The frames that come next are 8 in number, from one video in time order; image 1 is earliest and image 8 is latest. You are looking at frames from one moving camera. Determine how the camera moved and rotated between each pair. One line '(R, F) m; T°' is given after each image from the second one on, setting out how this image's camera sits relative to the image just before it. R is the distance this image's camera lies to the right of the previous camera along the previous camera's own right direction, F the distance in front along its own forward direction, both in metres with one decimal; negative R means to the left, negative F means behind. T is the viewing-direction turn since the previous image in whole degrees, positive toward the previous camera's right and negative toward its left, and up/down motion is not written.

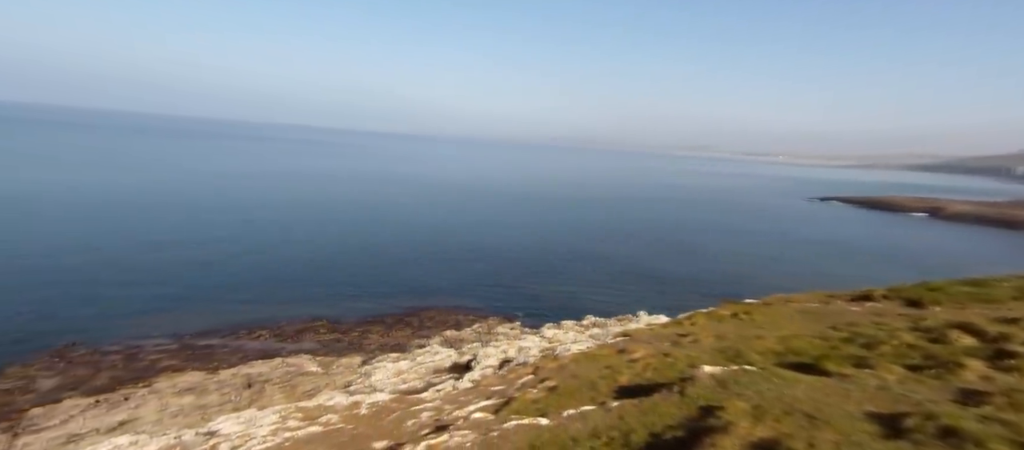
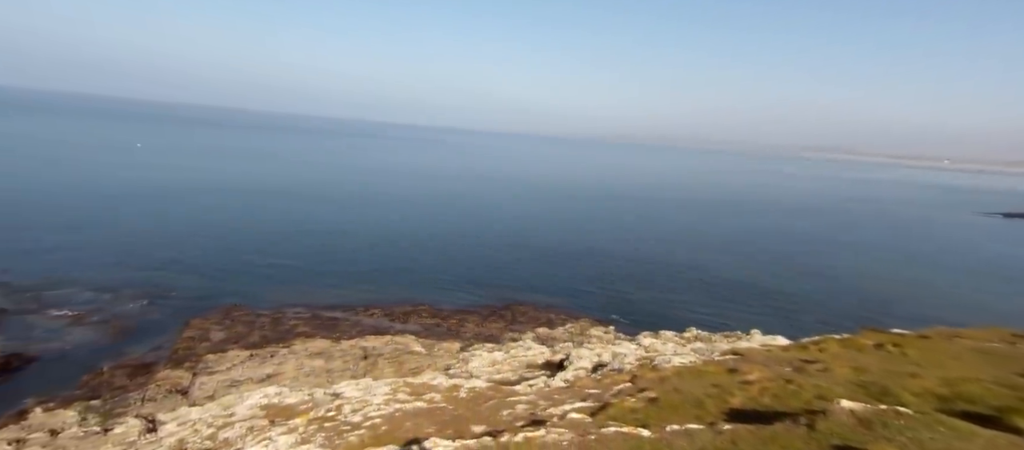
(+0.1, +0.4) m; -13°
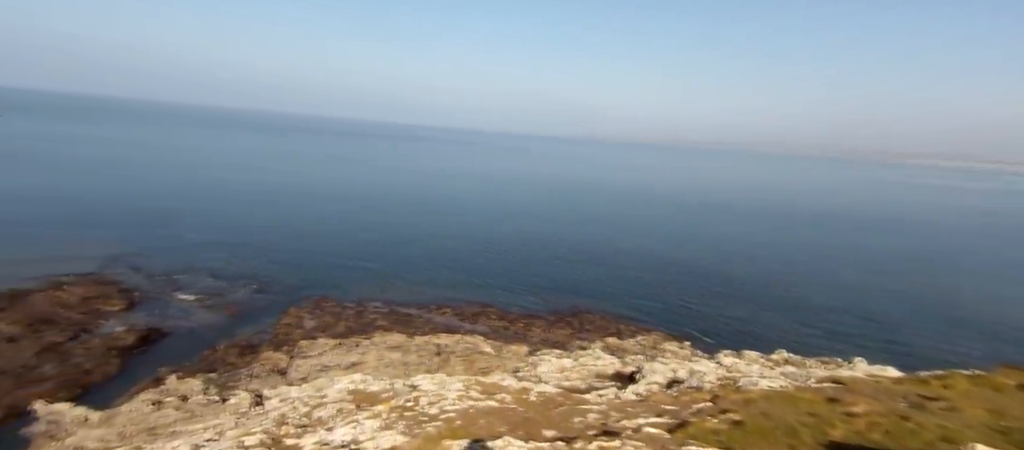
(+0.1, +0.3) m; -9°
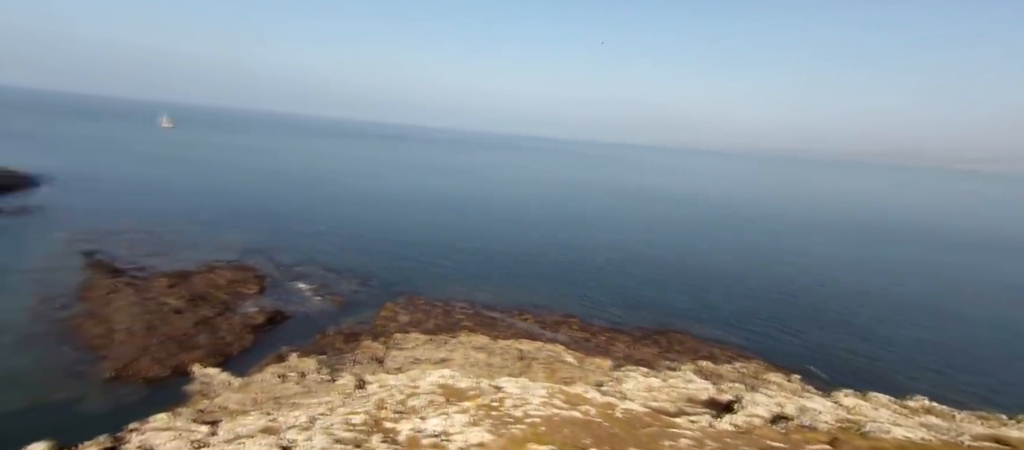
(+0.1, +0.4) m; -10°
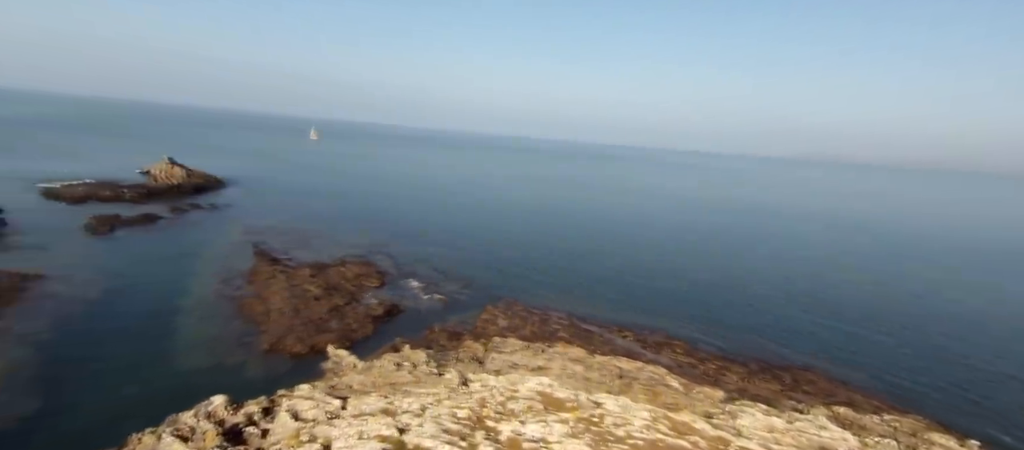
(+0.1, +0.4) m; -11°
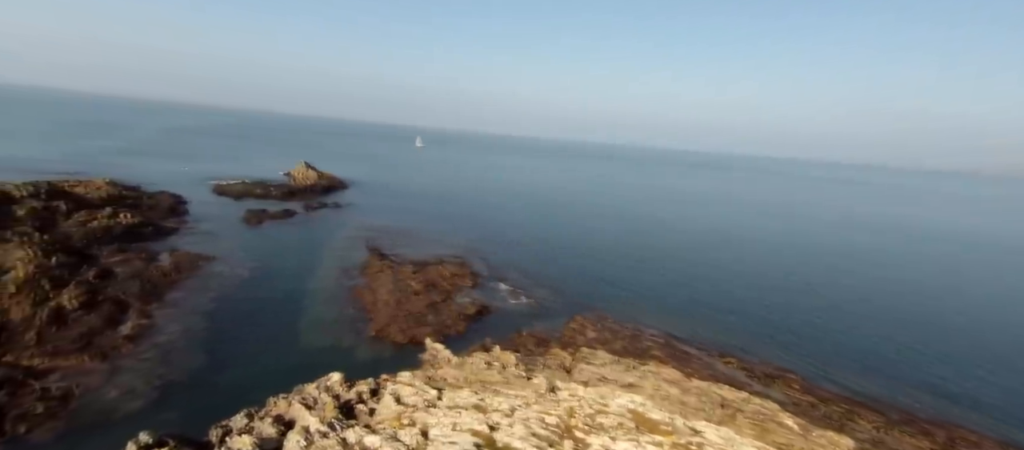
(0.0, +0.3) m; -10°
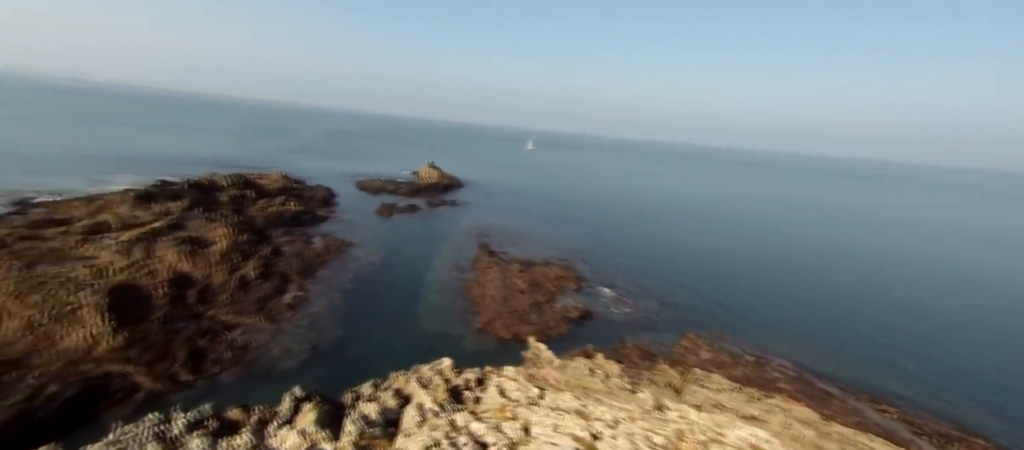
(-0.1, +0.4) m; -12°
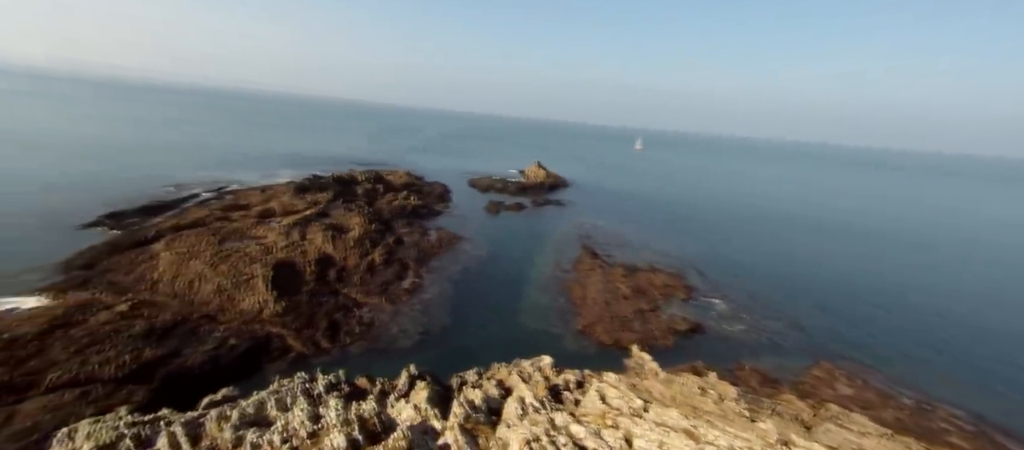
(-0.1, +0.7) m; -12°
